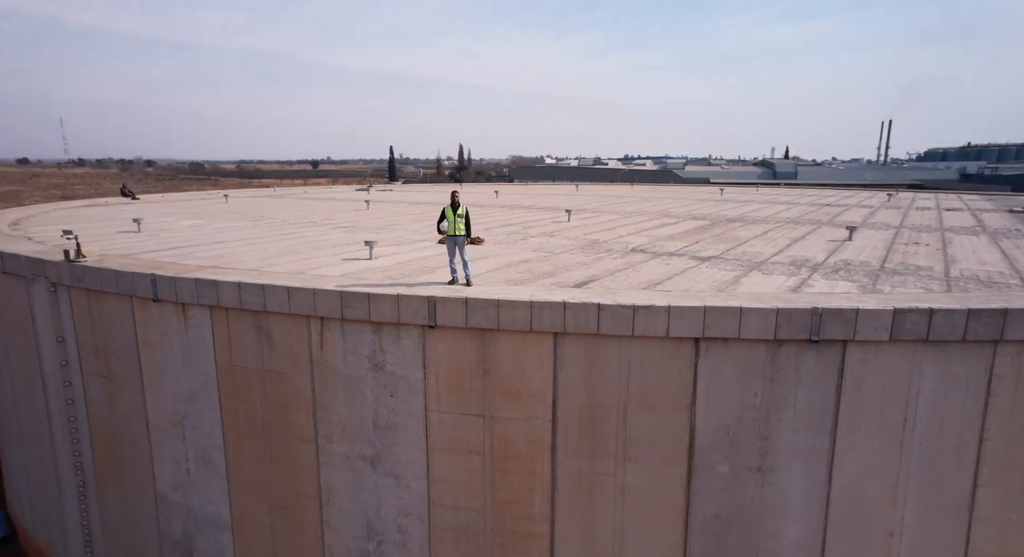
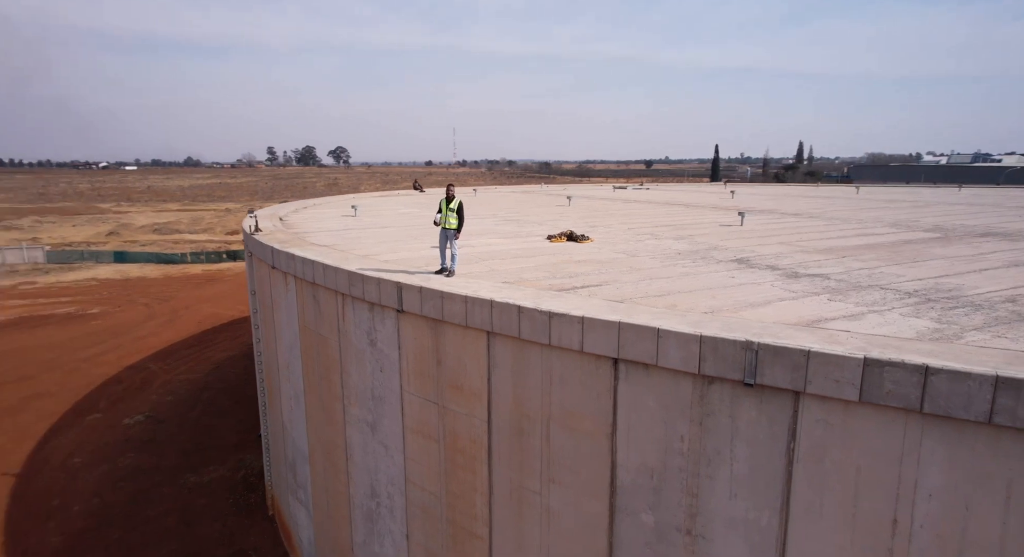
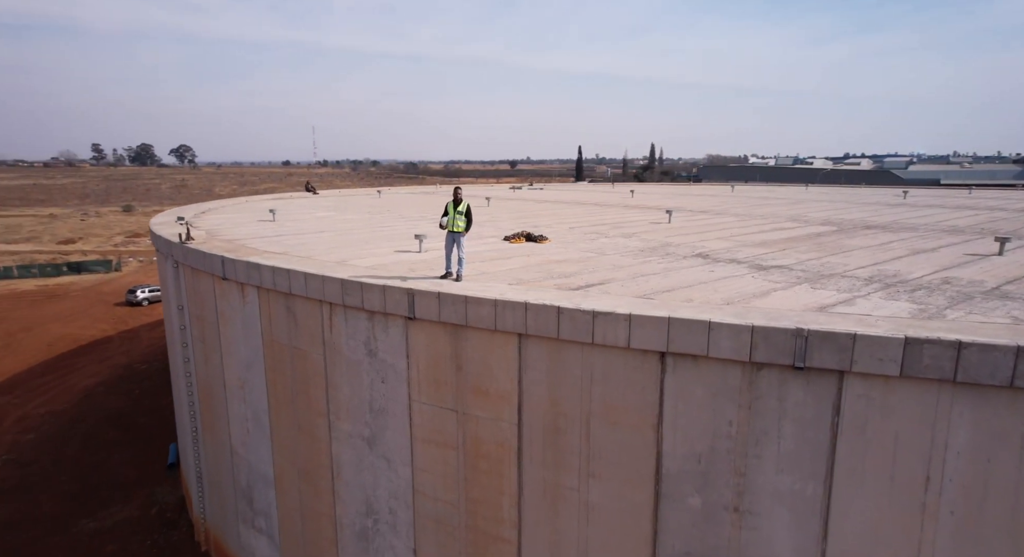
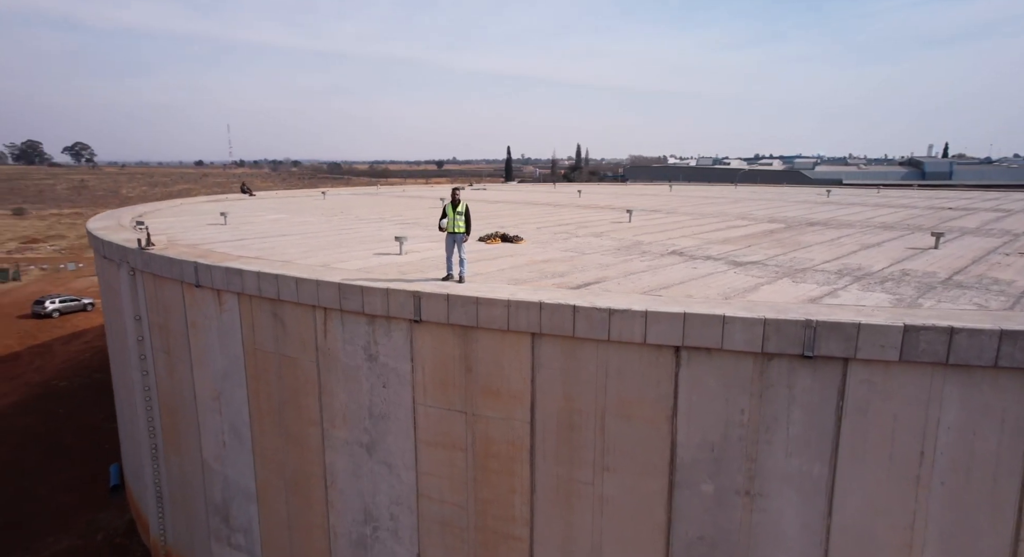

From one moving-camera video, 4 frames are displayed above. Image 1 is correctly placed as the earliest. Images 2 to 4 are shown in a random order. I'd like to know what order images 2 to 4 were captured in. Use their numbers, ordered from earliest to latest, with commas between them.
4, 3, 2
